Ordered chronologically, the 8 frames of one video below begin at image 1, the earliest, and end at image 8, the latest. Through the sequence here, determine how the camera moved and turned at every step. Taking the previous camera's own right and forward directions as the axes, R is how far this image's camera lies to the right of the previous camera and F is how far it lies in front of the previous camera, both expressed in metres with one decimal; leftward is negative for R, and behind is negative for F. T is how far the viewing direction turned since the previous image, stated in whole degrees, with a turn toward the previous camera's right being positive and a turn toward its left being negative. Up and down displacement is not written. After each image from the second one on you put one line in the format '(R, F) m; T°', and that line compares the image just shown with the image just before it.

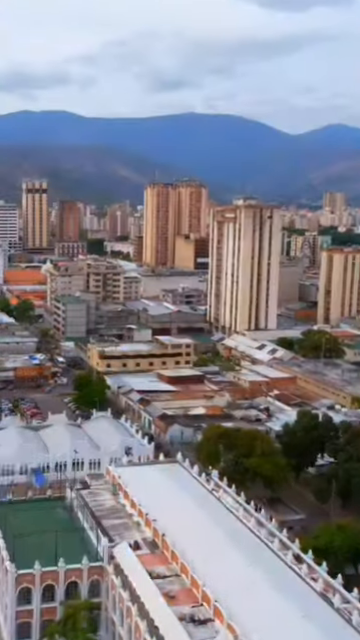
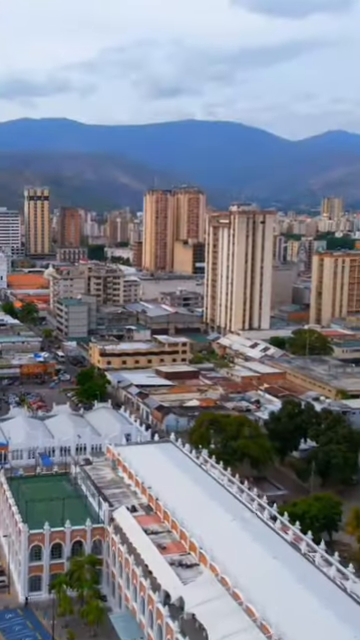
(+0.4, -4.3) m; 0°
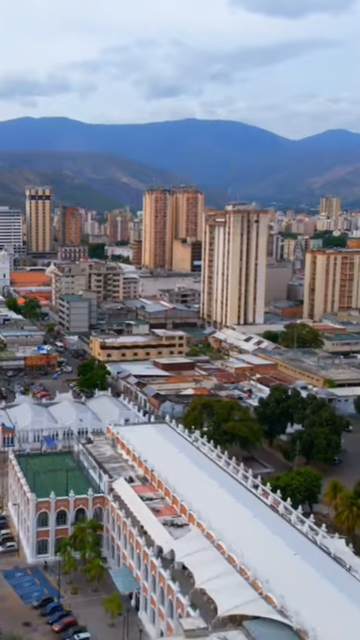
(+0.4, -3.6) m; 0°
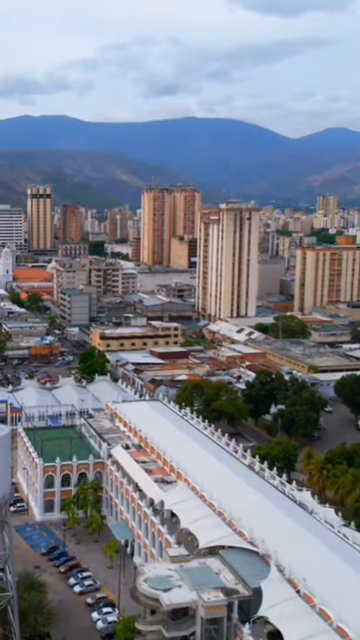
(+0.5, -4.9) m; 0°
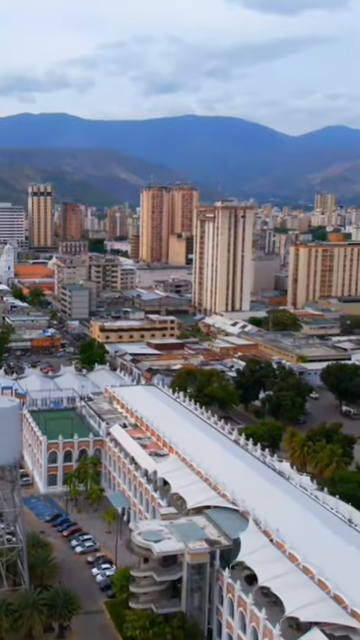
(+0.4, -3.7) m; 0°
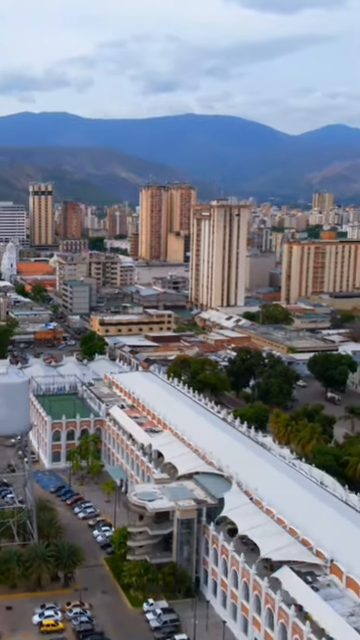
(+0.4, -4.0) m; 0°
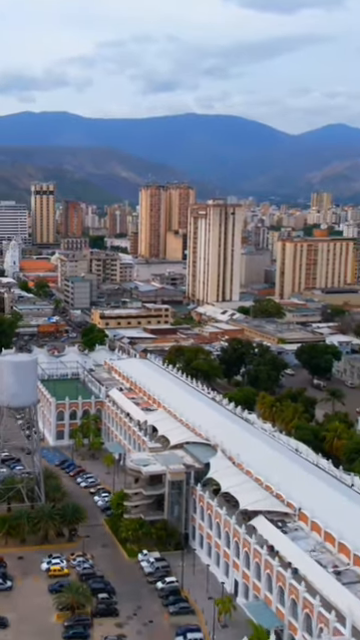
(+0.5, -4.4) m; 0°
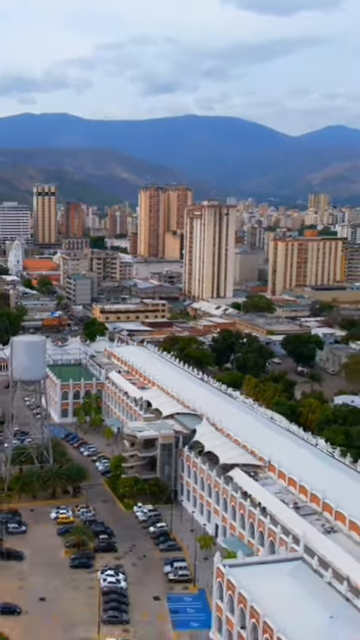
(+0.6, -5.9) m; 0°
